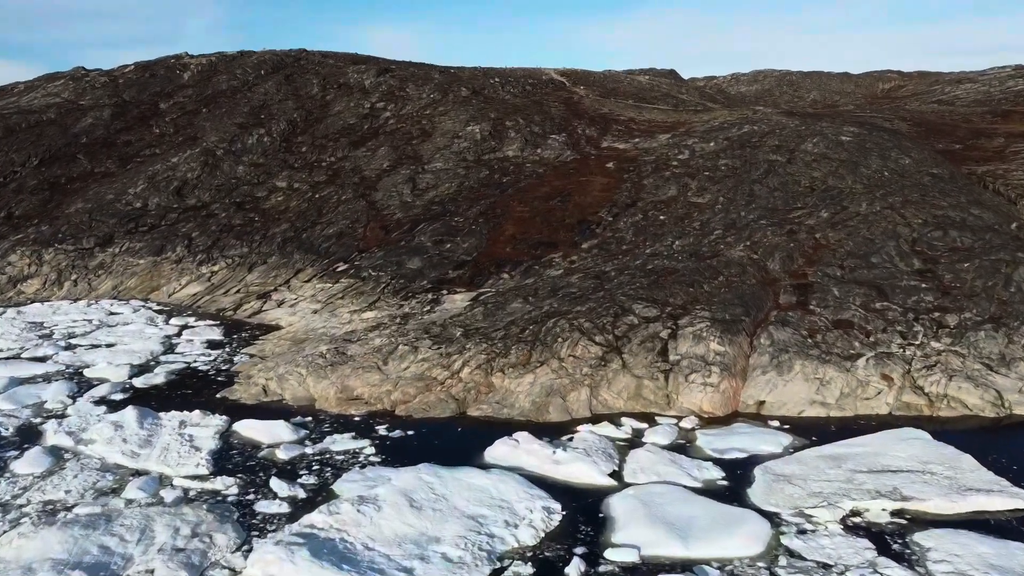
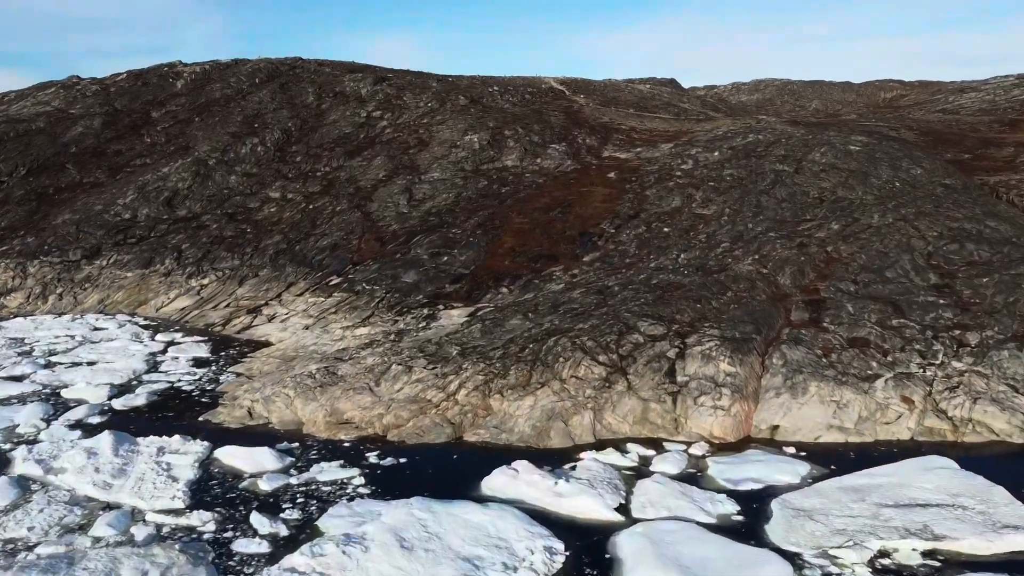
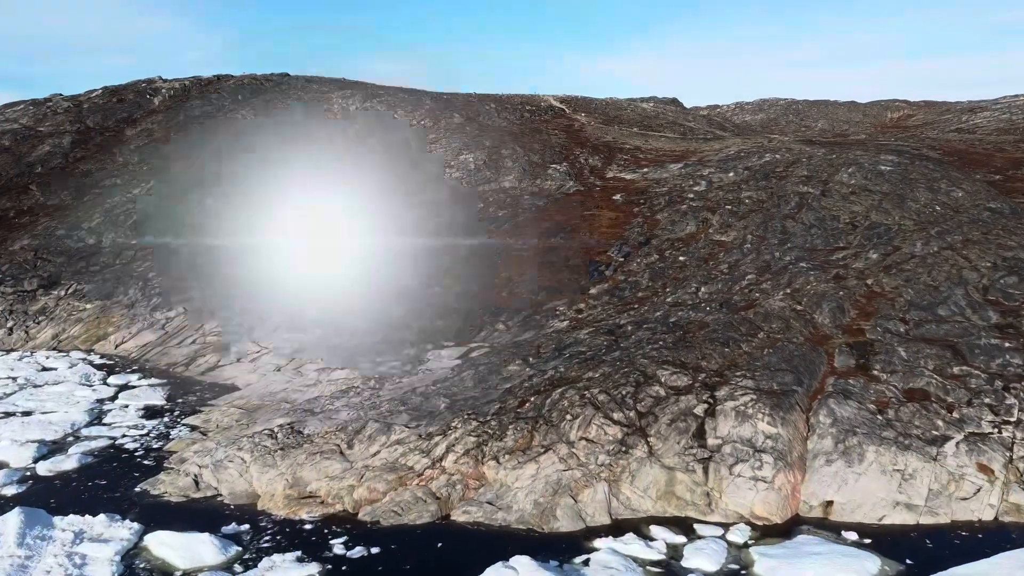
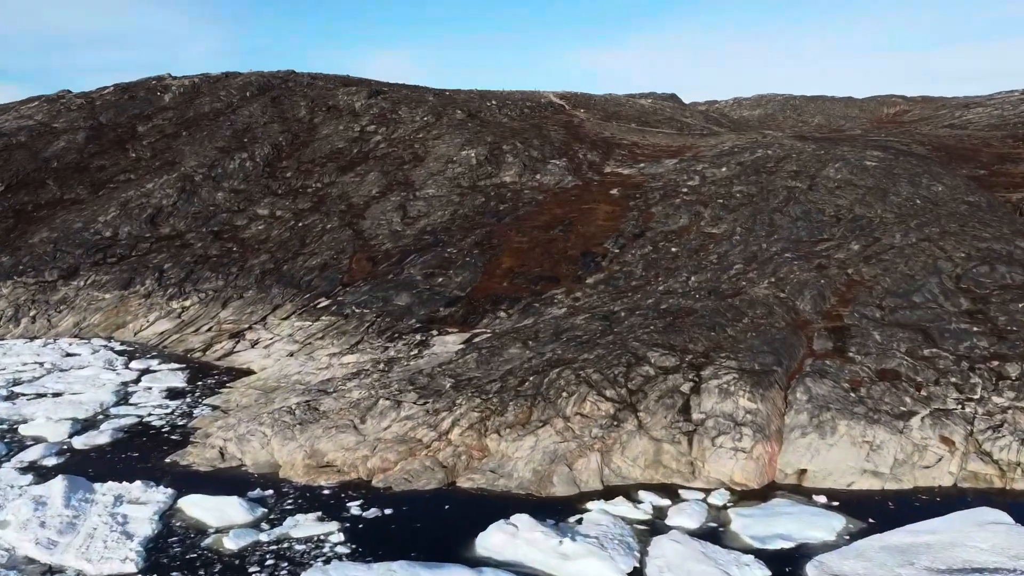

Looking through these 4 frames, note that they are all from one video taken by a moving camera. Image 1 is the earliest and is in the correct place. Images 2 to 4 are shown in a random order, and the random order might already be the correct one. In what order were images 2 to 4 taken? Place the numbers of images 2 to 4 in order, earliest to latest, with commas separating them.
2, 4, 3
